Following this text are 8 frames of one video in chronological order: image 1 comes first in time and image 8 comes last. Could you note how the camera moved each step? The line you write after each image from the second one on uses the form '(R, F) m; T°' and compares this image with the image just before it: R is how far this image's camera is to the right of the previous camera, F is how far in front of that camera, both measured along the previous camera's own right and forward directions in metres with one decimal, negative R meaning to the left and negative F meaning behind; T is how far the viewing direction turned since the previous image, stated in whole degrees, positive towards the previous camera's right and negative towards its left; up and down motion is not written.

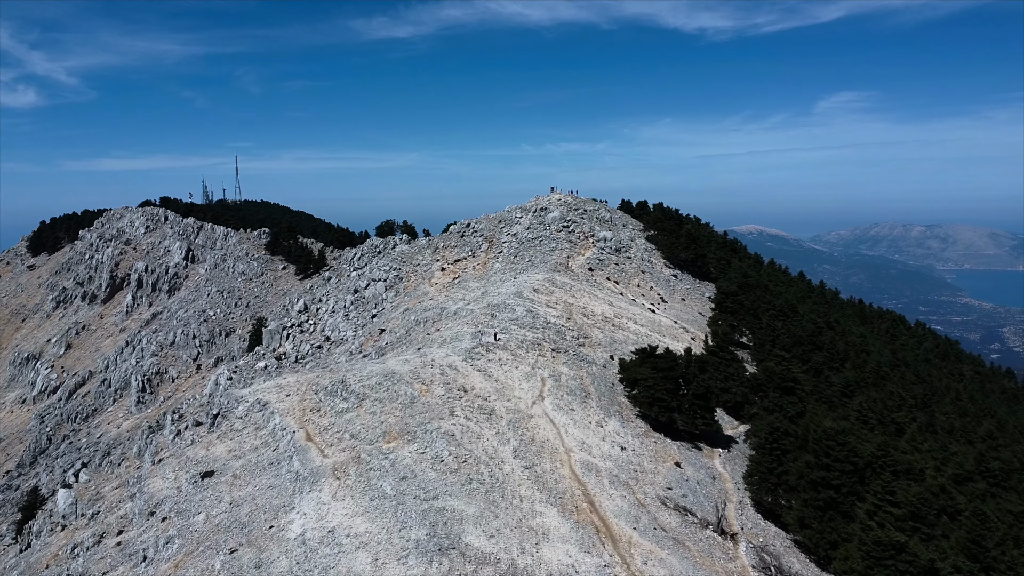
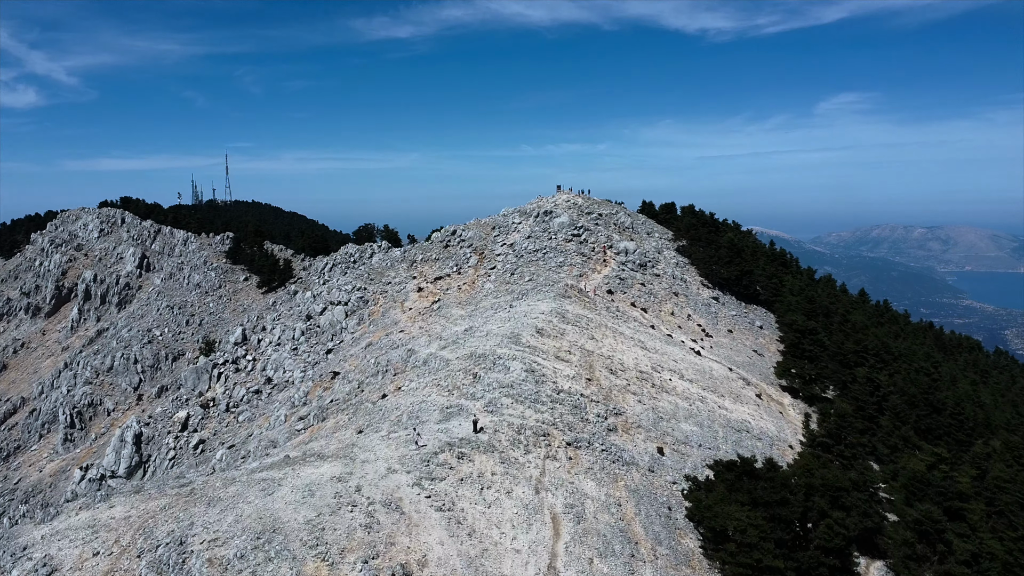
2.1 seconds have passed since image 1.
(+0.5, +24.6) m; 0°
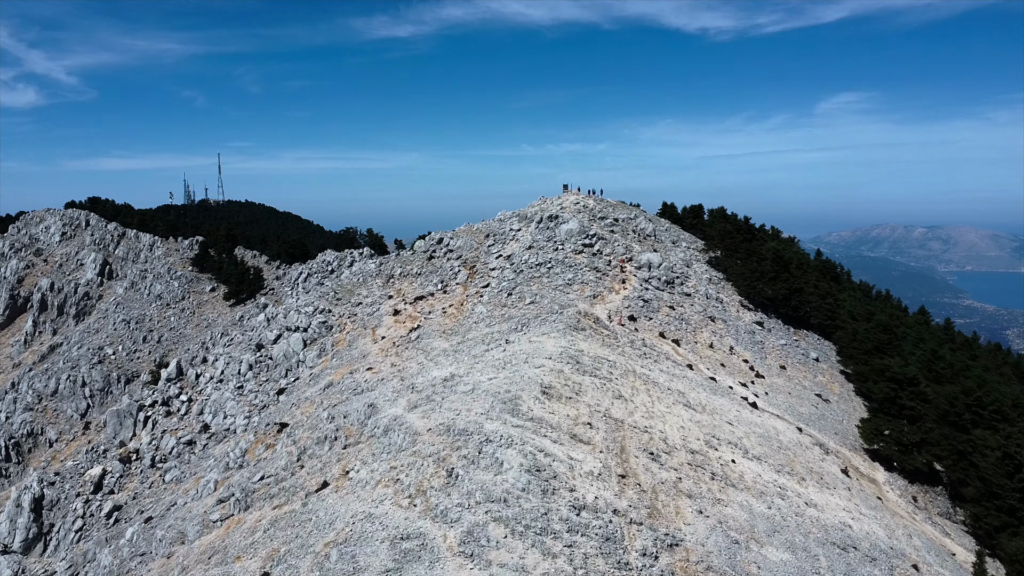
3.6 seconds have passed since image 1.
(+0.2, +16.7) m; 0°
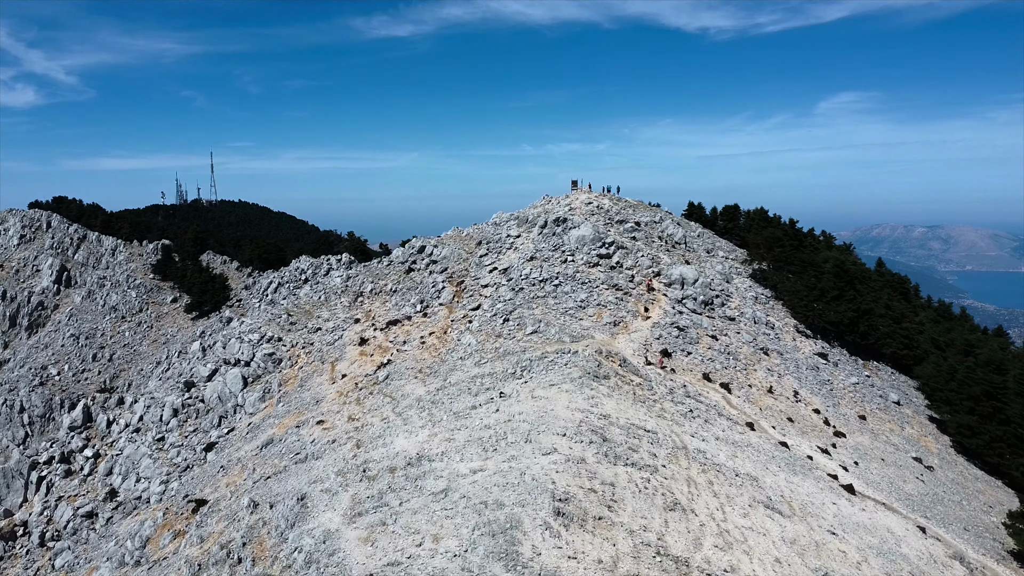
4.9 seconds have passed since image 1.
(+0.2, +15.3) m; 0°
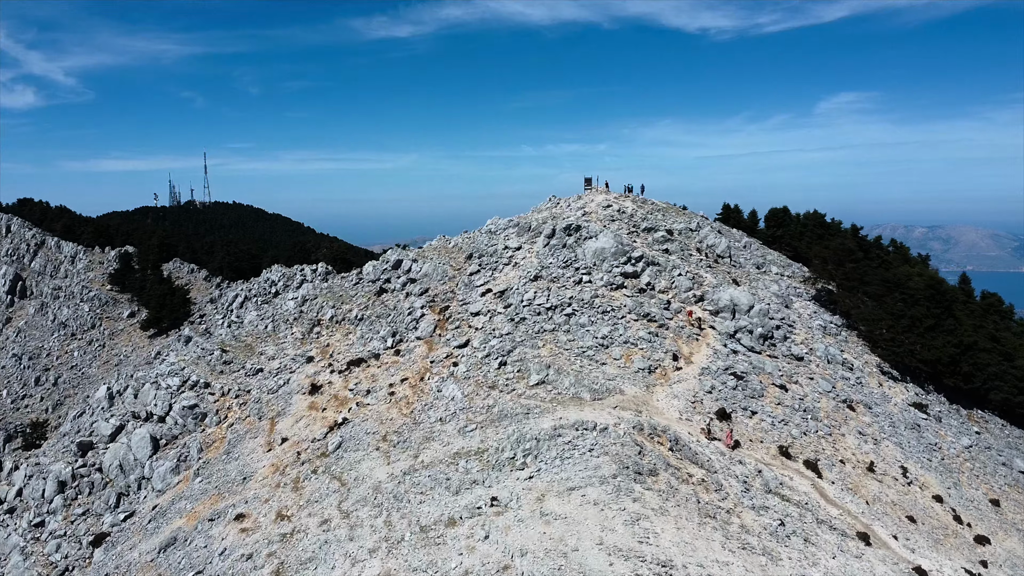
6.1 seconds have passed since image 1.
(+0.1, +13.8) m; 0°
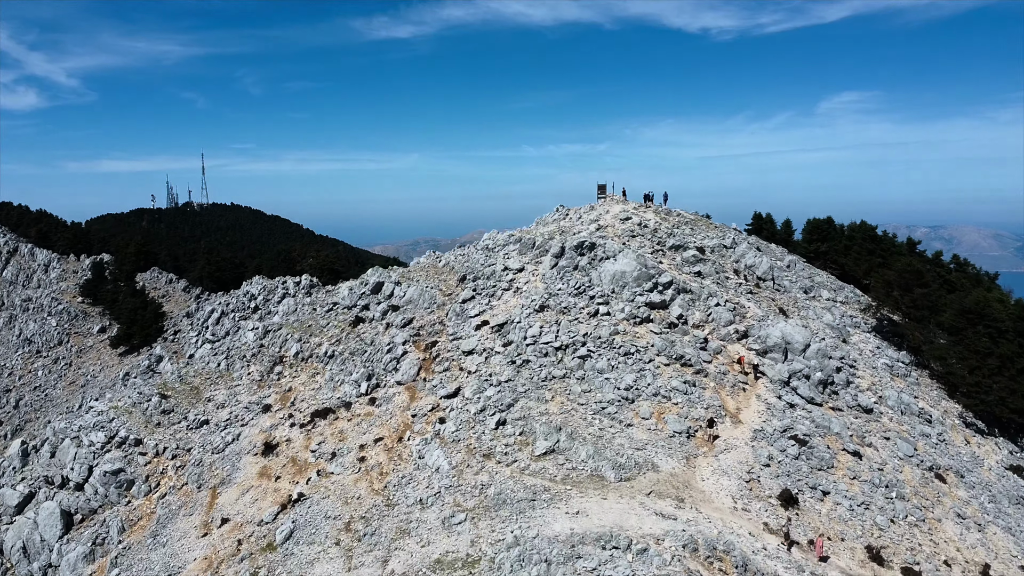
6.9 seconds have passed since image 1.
(0.0, +8.4) m; 0°
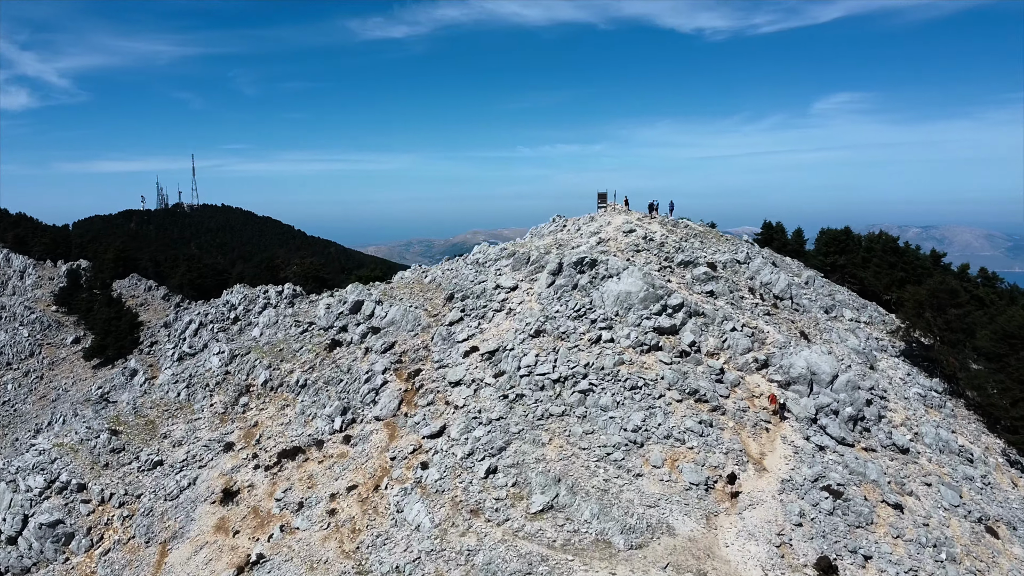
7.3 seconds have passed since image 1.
(+0.1, +4.1) m; 0°
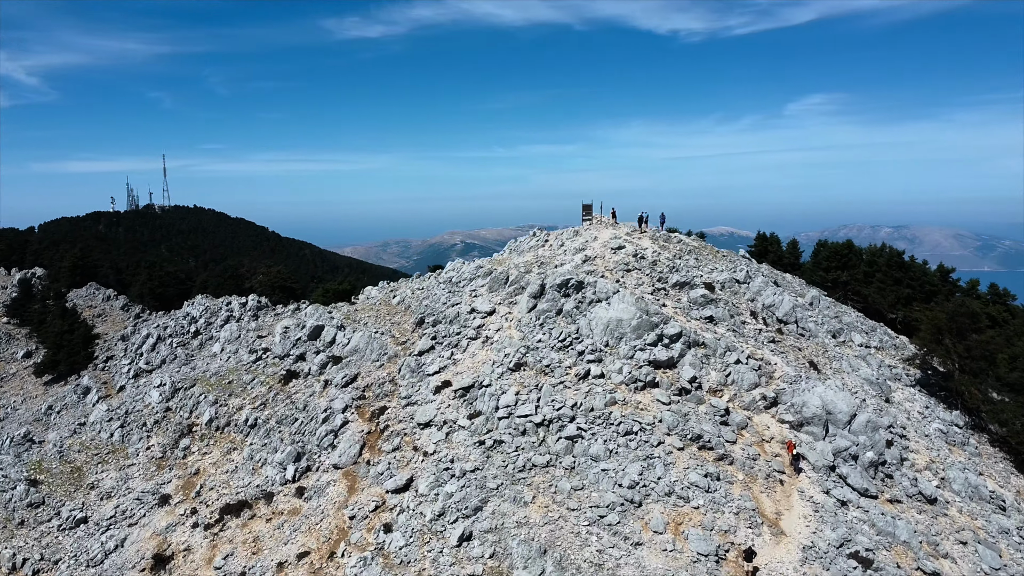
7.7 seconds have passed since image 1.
(0.0, +4.0) m; +2°
